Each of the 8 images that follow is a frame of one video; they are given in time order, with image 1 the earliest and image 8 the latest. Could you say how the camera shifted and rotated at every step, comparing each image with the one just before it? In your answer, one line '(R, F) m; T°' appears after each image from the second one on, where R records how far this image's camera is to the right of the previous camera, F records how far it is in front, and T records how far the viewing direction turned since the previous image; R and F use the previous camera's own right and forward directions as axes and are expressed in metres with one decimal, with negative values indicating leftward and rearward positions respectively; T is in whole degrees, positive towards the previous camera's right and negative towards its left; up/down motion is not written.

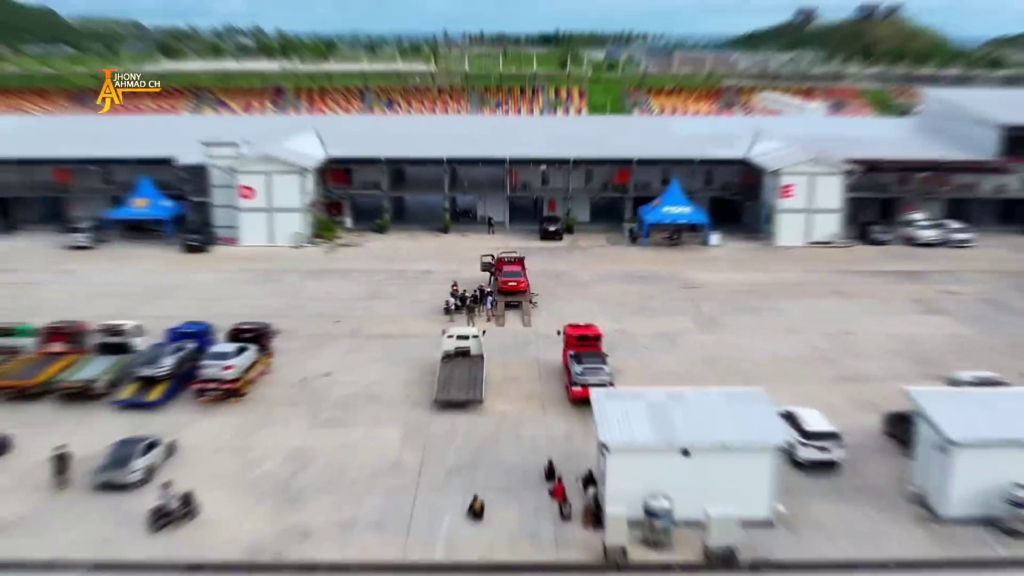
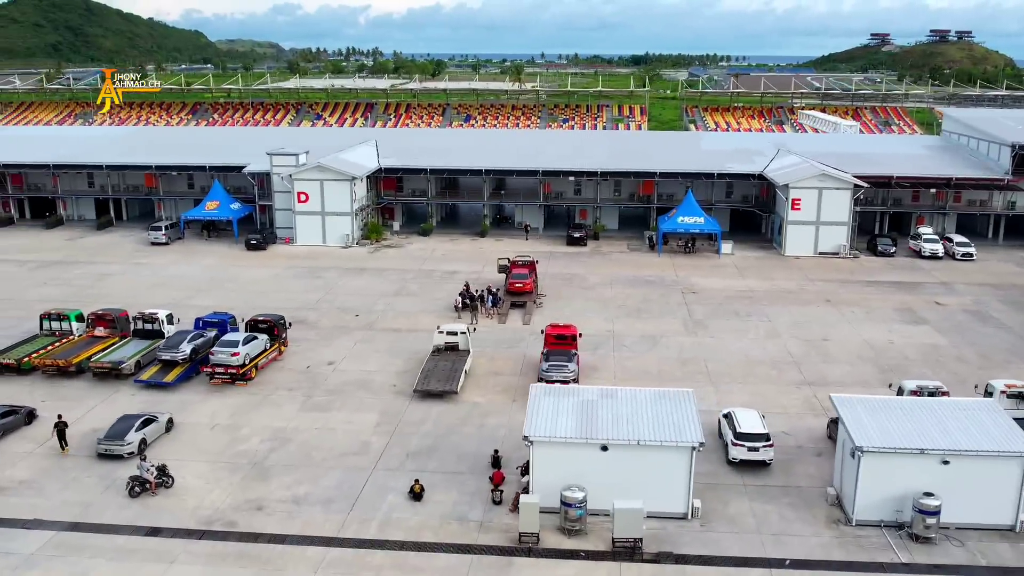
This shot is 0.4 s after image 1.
(+3.3, -2.4) m; -6°
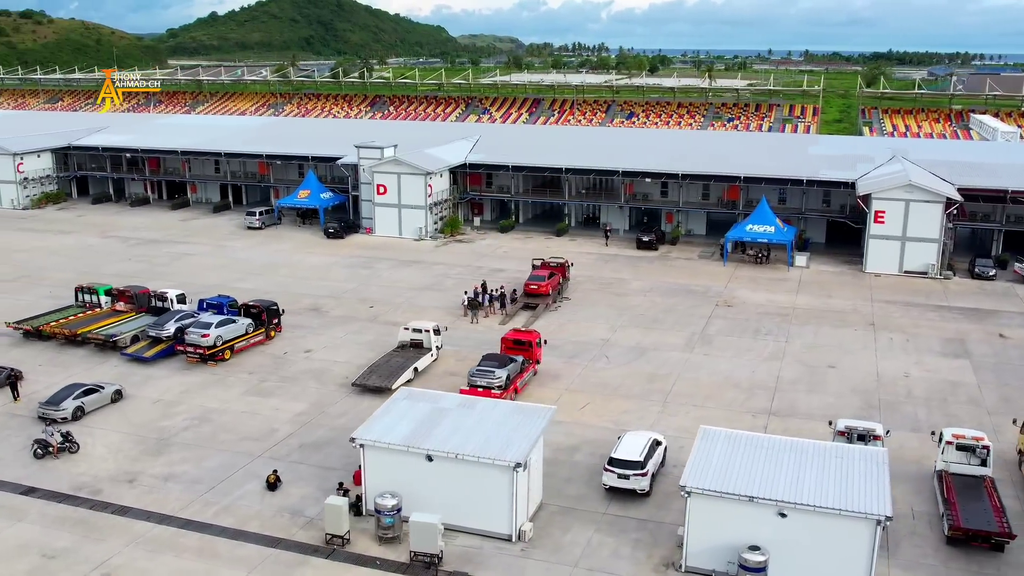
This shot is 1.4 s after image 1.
(+7.9, +1.5) m; -14°
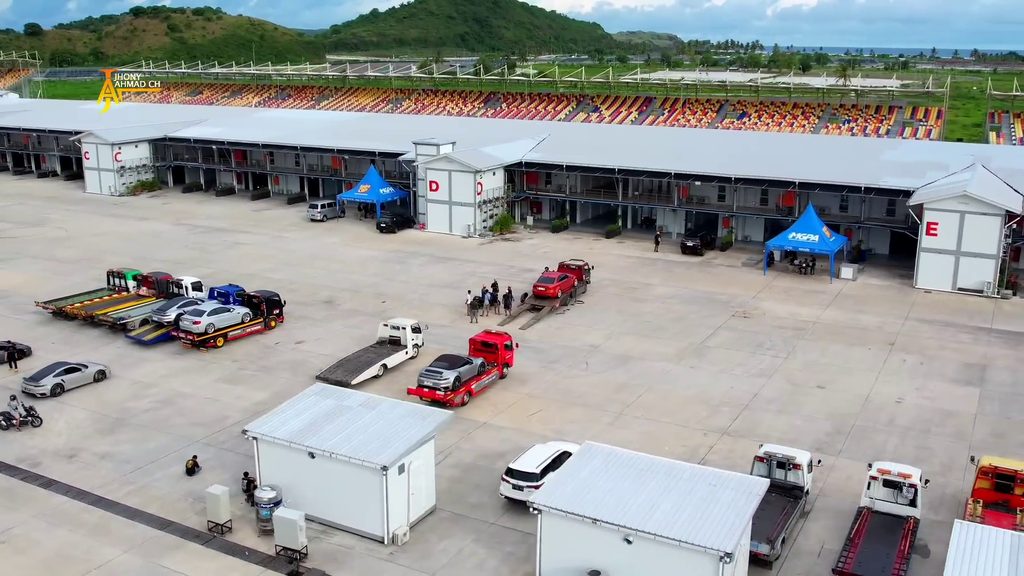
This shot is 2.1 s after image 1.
(+5.3, +0.7) m; -9°
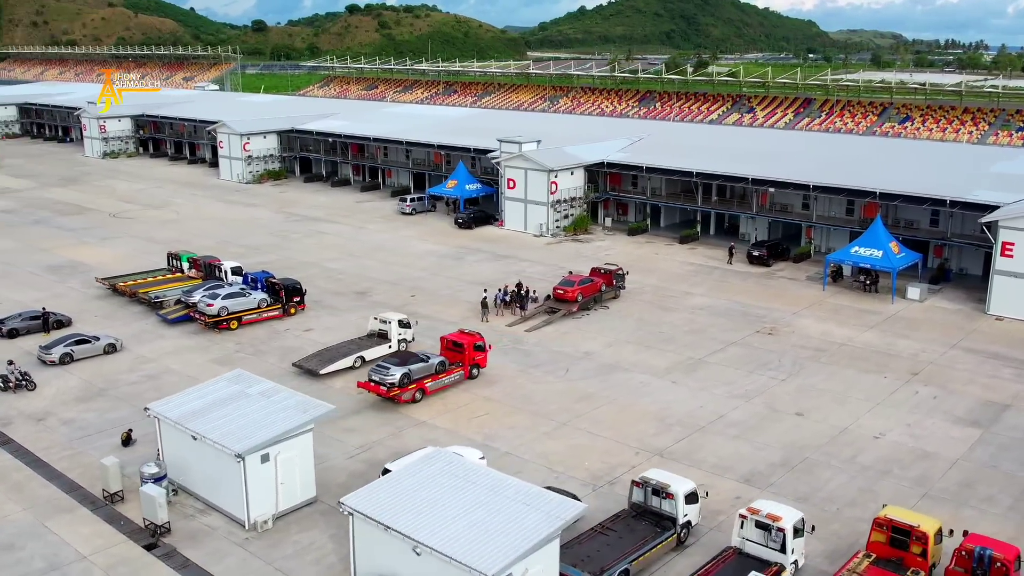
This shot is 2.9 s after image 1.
(+6.6, +1.1) m; -12°
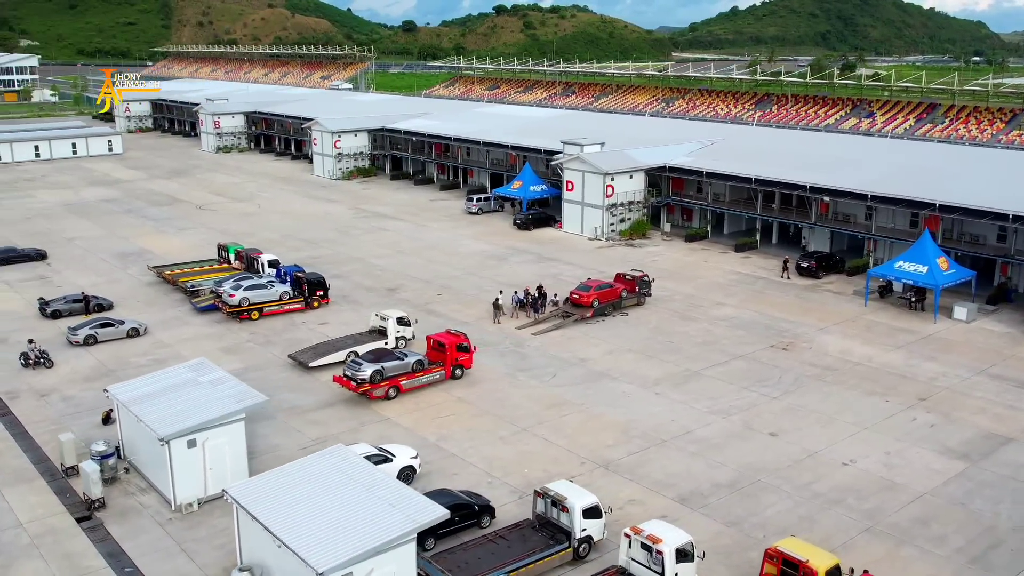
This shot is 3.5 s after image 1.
(+4.7, +0.4) m; -9°
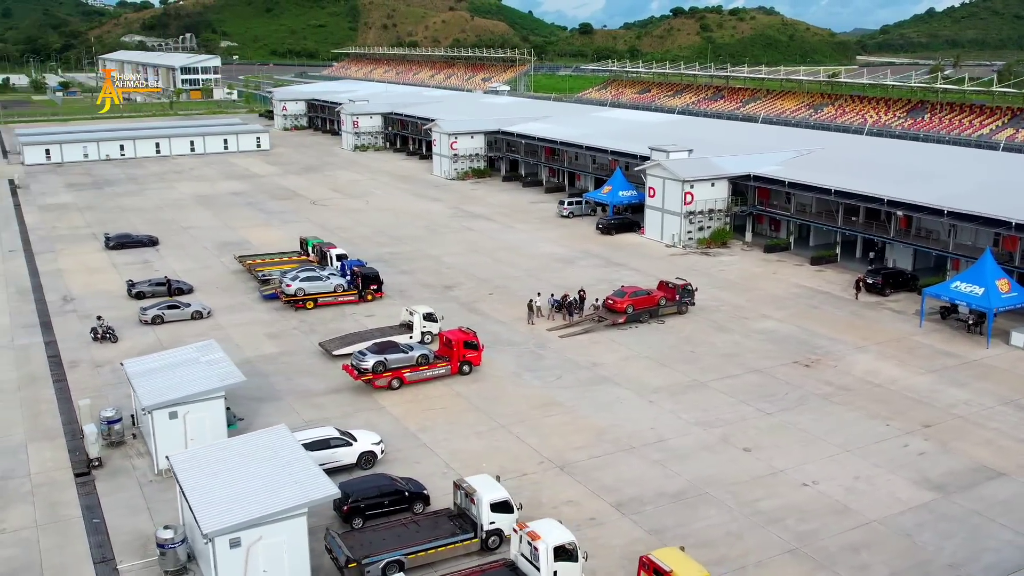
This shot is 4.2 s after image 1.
(+5.0, -0.4) m; -10°
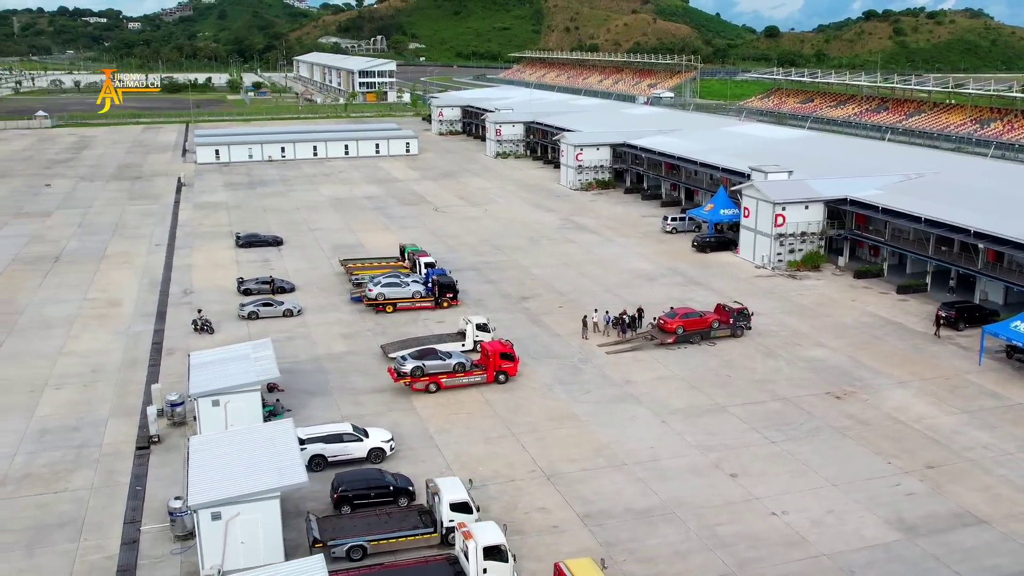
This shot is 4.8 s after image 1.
(+4.7, -1.6) m; -11°
